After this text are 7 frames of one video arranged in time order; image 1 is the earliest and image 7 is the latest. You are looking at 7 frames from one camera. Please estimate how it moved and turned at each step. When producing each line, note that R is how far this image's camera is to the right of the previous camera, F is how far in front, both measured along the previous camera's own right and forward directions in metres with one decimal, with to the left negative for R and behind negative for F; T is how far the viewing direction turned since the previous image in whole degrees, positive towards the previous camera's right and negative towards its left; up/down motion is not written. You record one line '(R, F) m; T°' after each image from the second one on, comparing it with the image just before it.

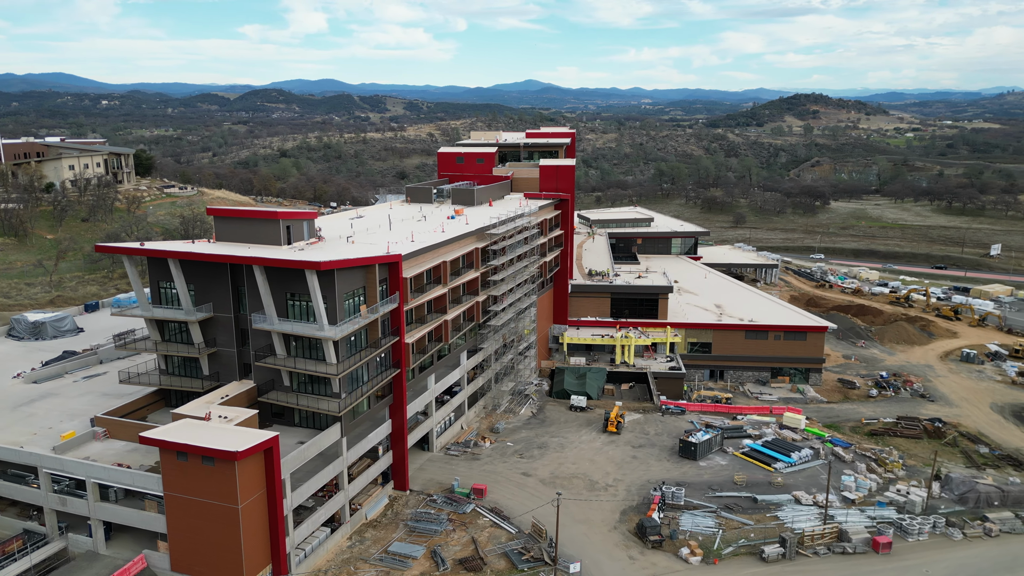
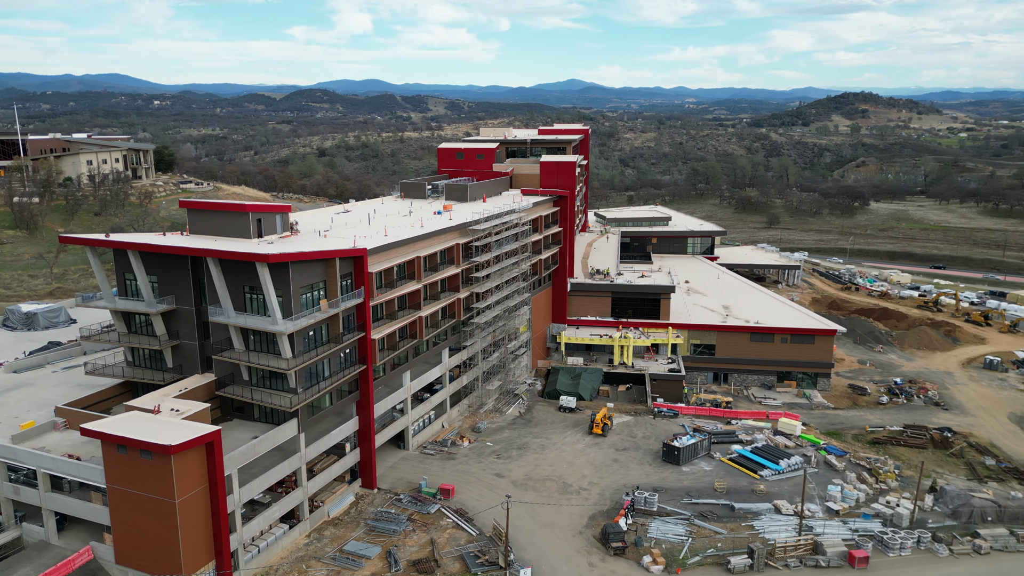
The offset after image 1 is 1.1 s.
(+3.7, +1.0) m; -3°
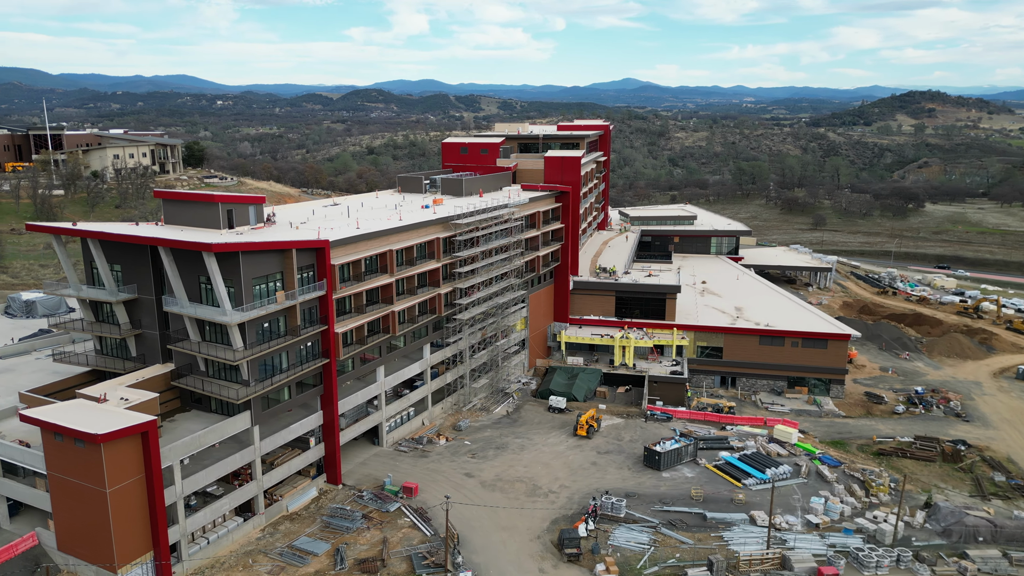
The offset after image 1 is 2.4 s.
(+4.3, +1.2) m; -4°
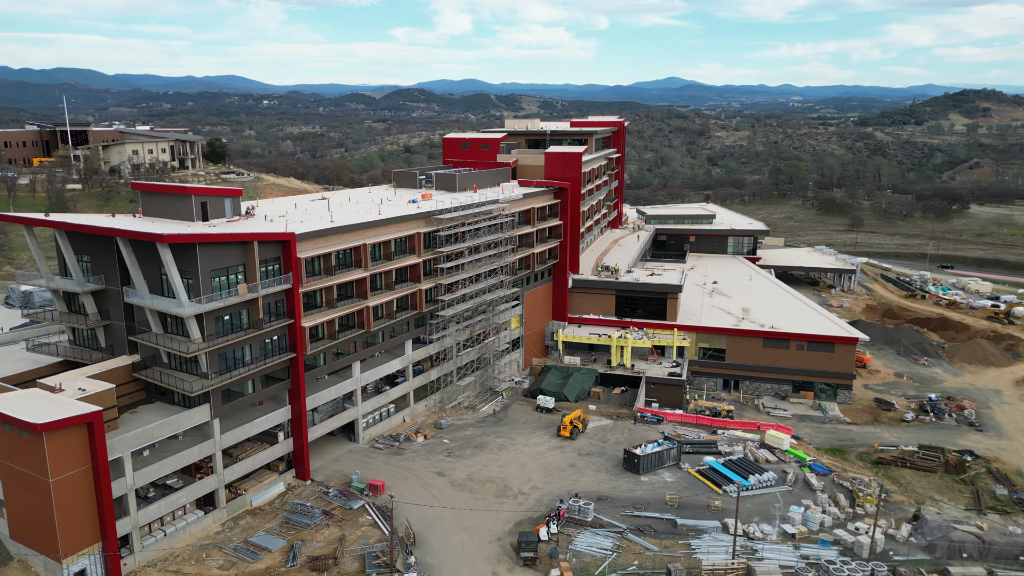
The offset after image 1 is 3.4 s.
(+3.6, +1.0) m; -3°
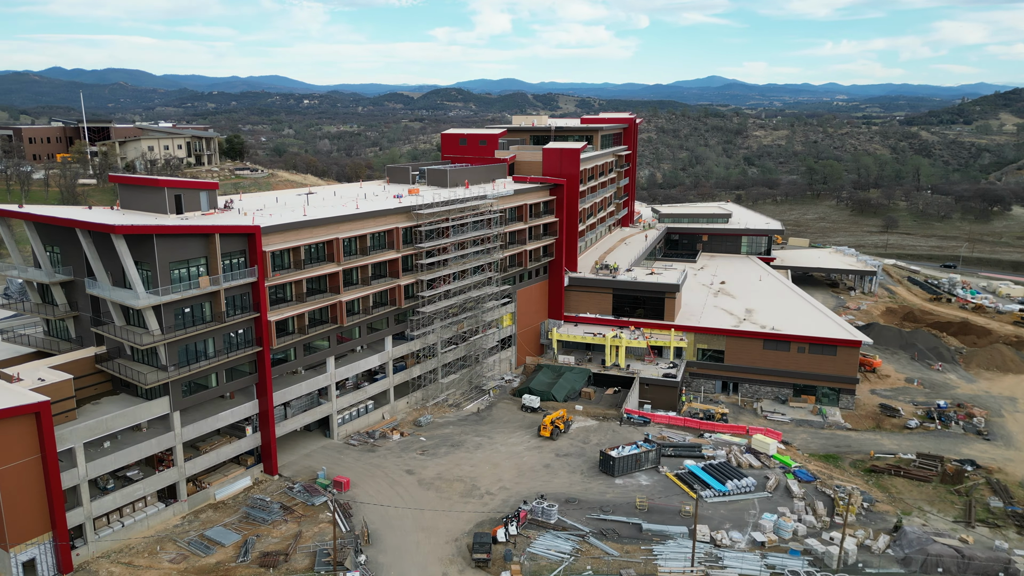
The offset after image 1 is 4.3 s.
(+3.4, +0.8) m; -3°
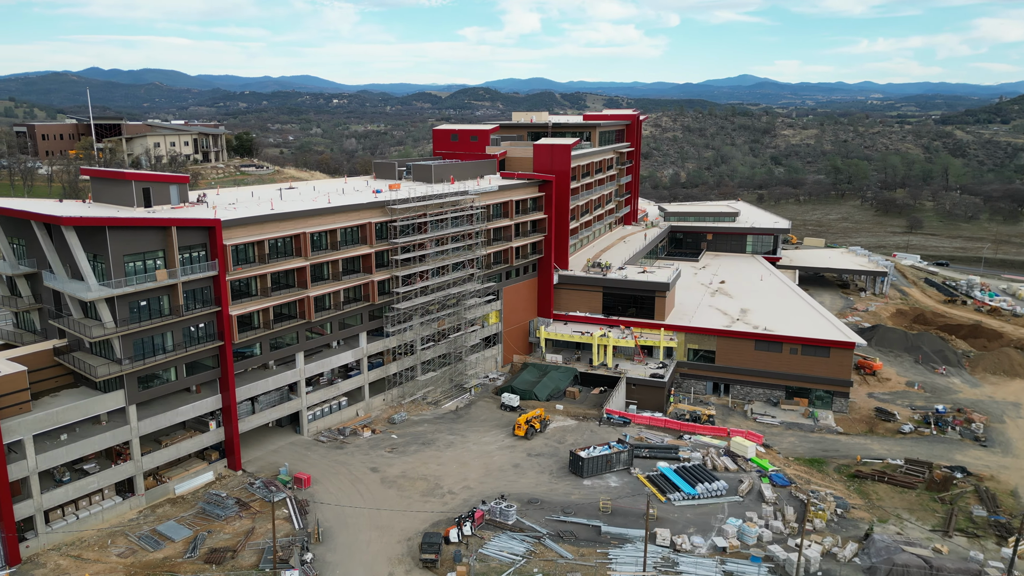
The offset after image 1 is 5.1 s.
(+3.2, +0.7) m; -2°
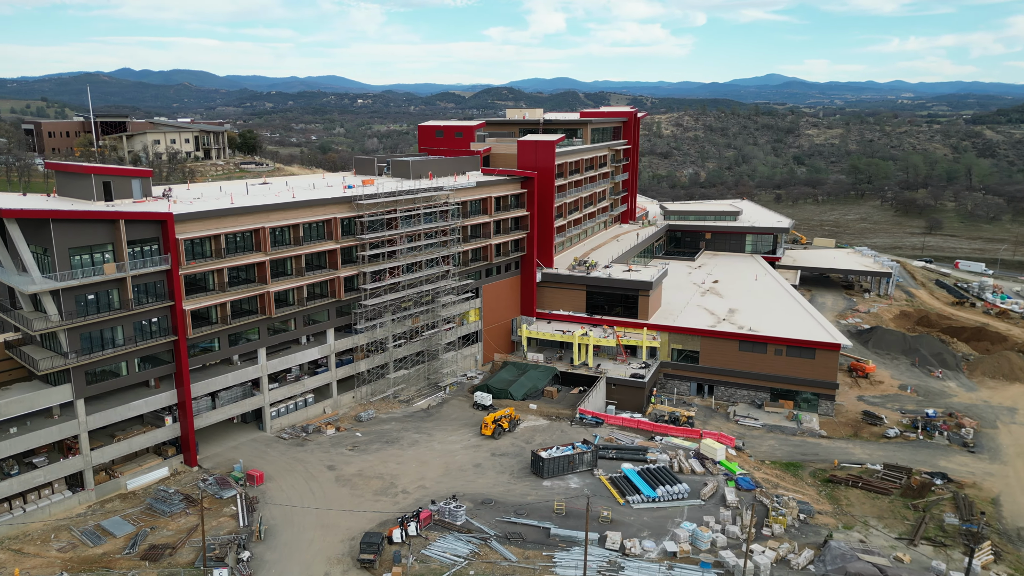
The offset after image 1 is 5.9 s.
(+3.3, +0.8) m; -2°
